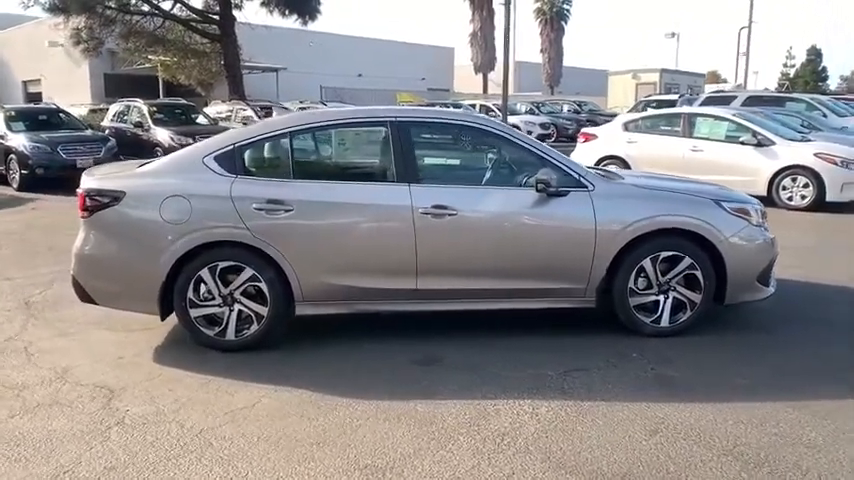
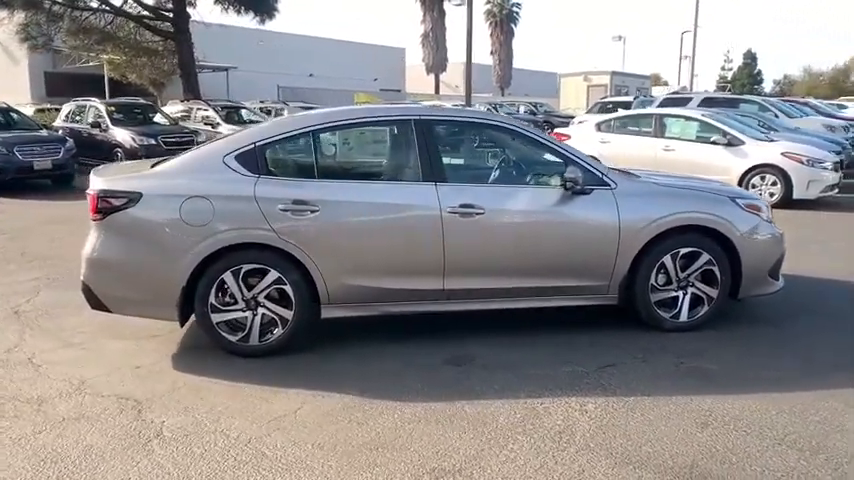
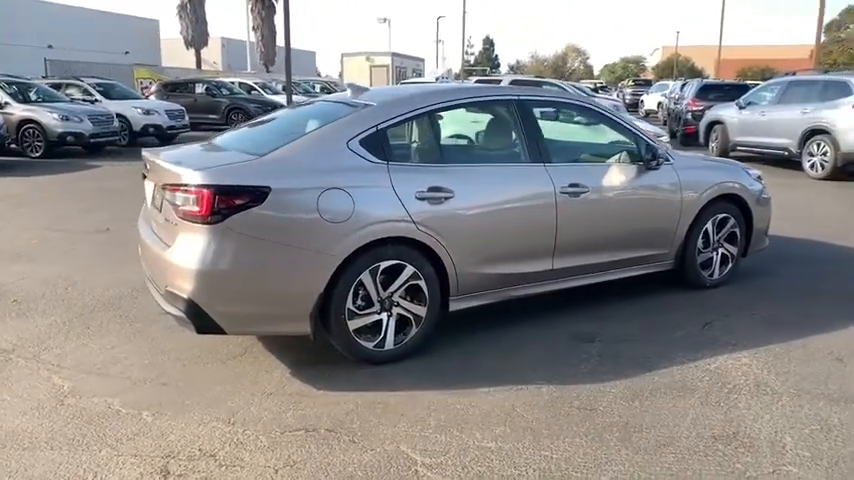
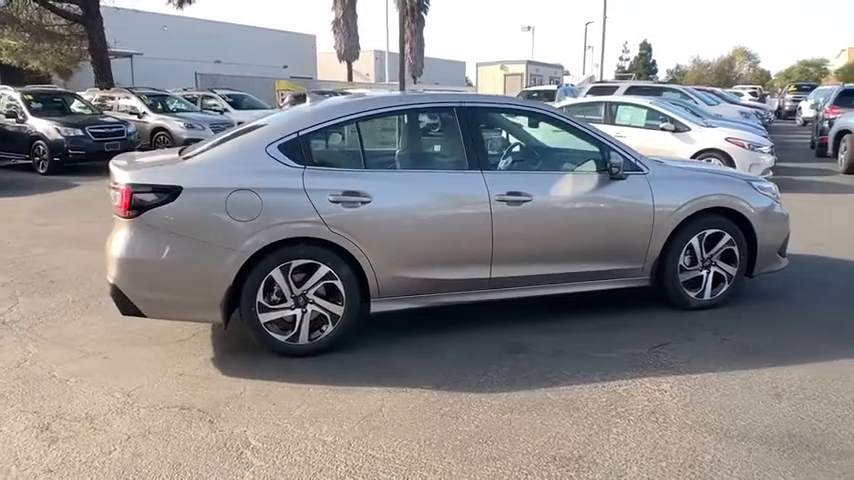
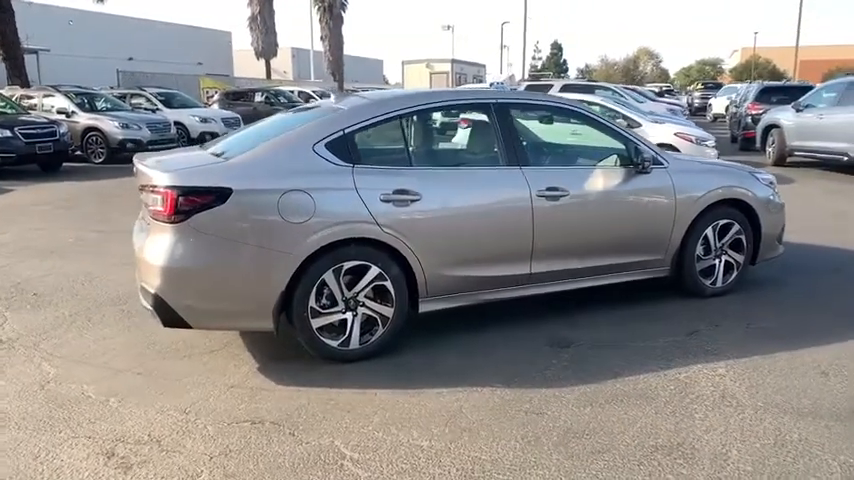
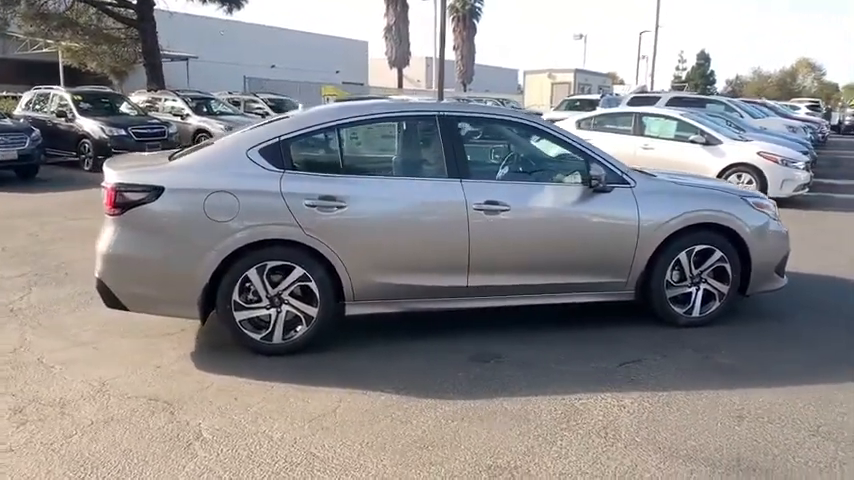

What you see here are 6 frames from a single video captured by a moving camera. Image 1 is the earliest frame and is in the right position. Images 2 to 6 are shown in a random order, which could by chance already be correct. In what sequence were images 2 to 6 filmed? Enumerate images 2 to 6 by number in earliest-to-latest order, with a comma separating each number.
2, 6, 4, 5, 3
